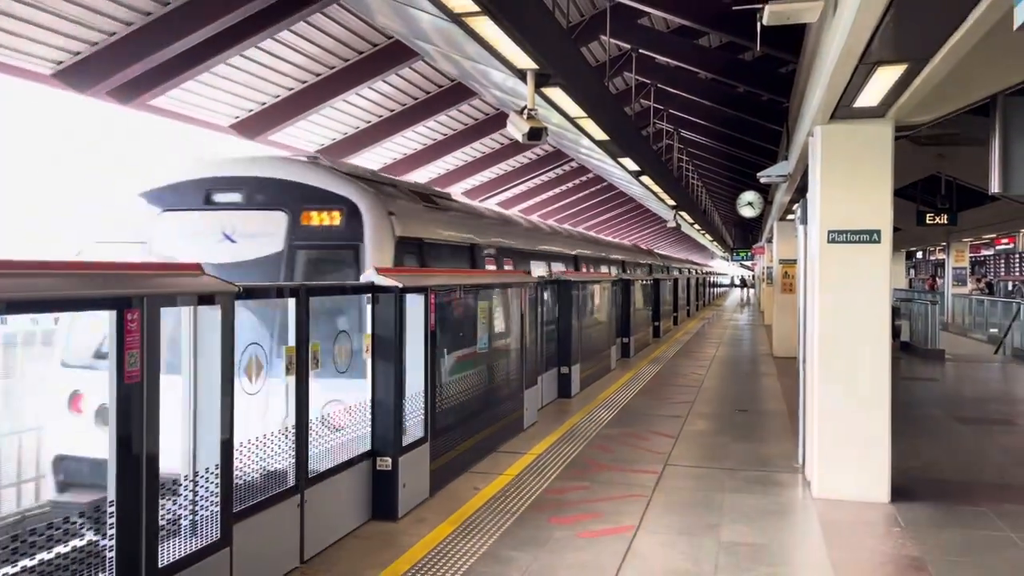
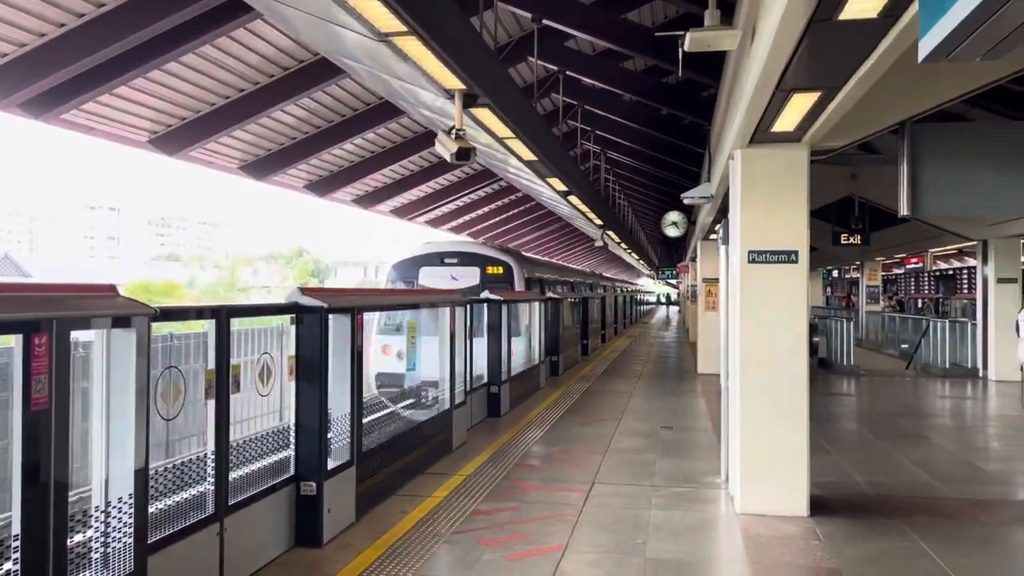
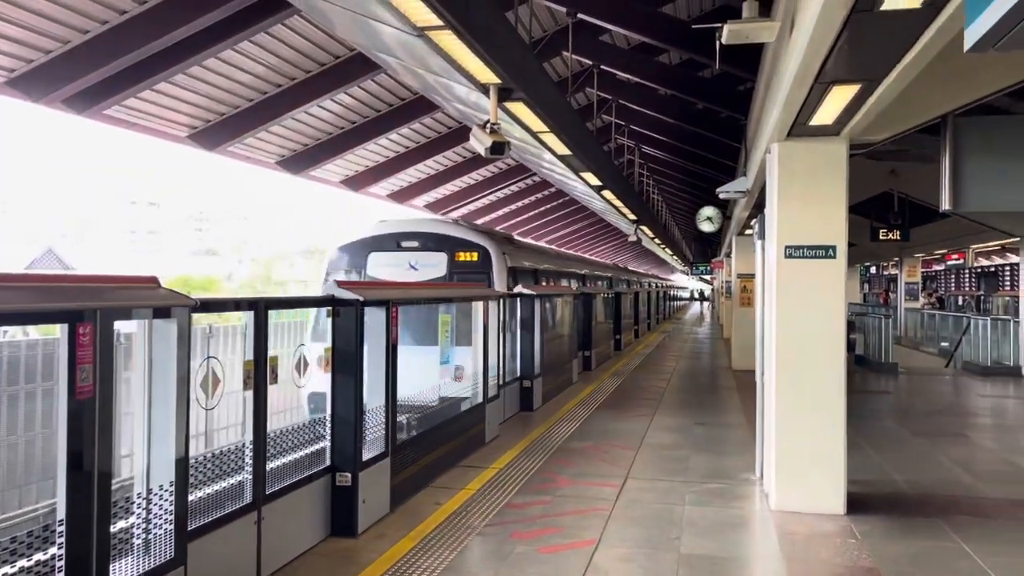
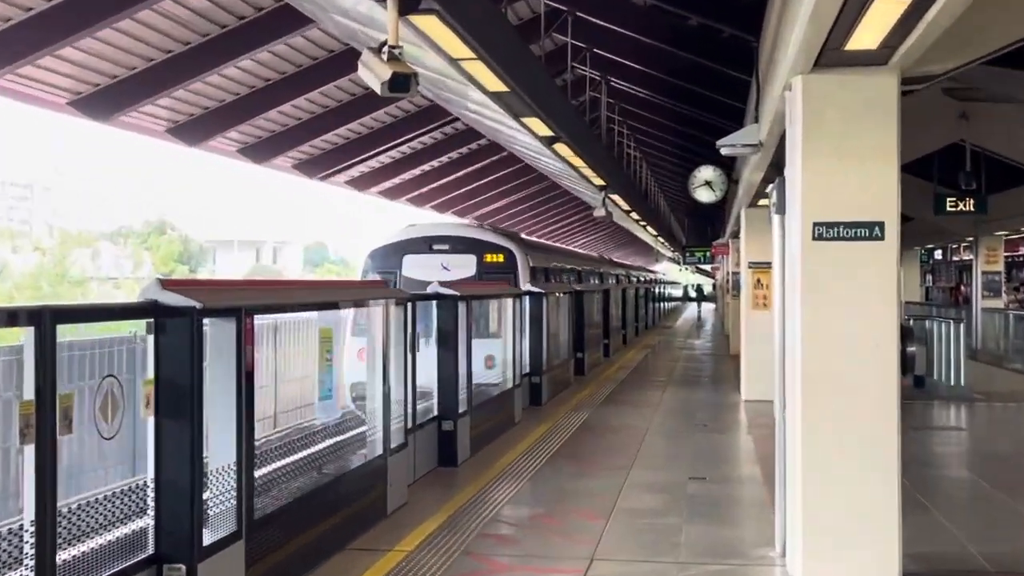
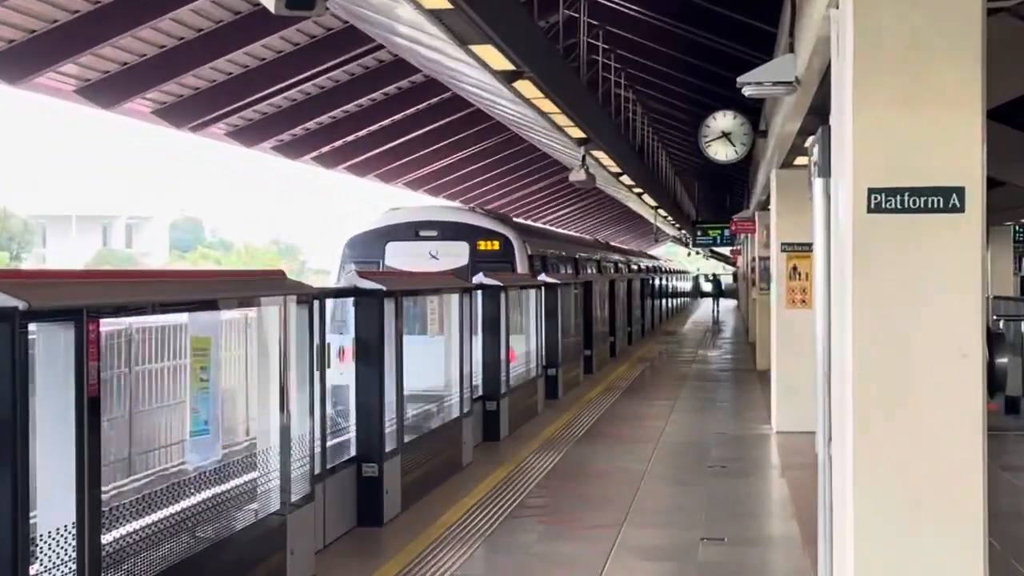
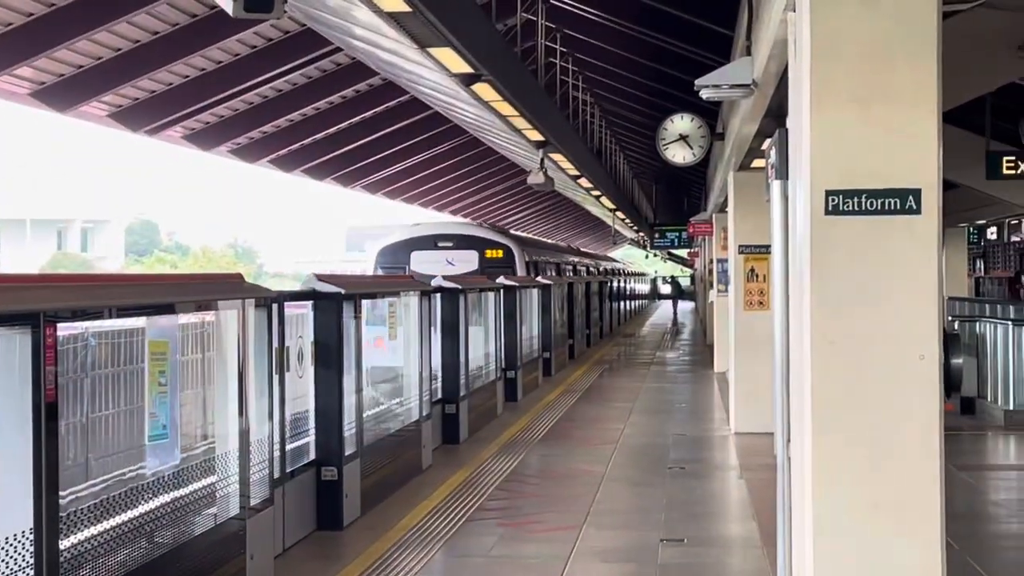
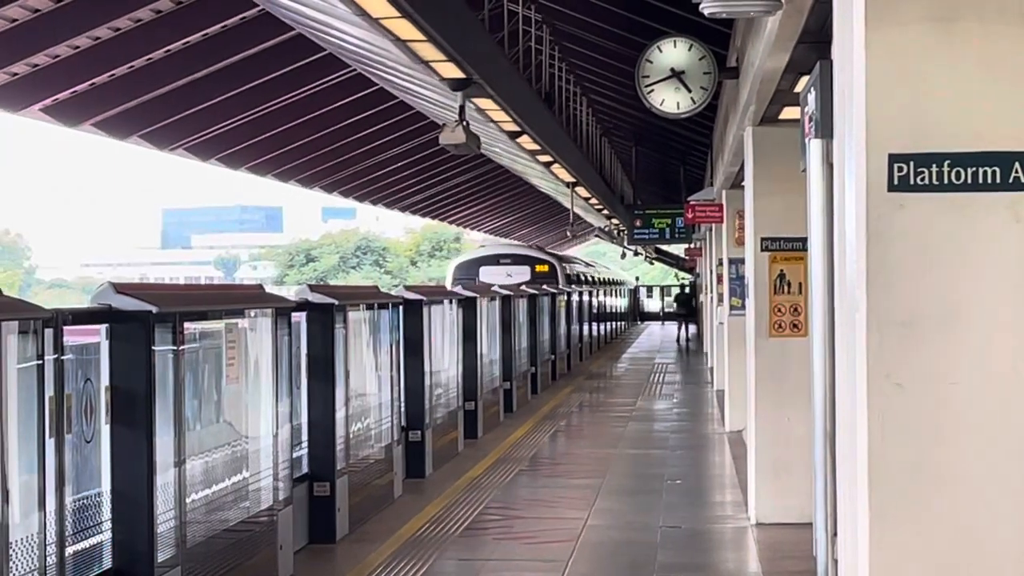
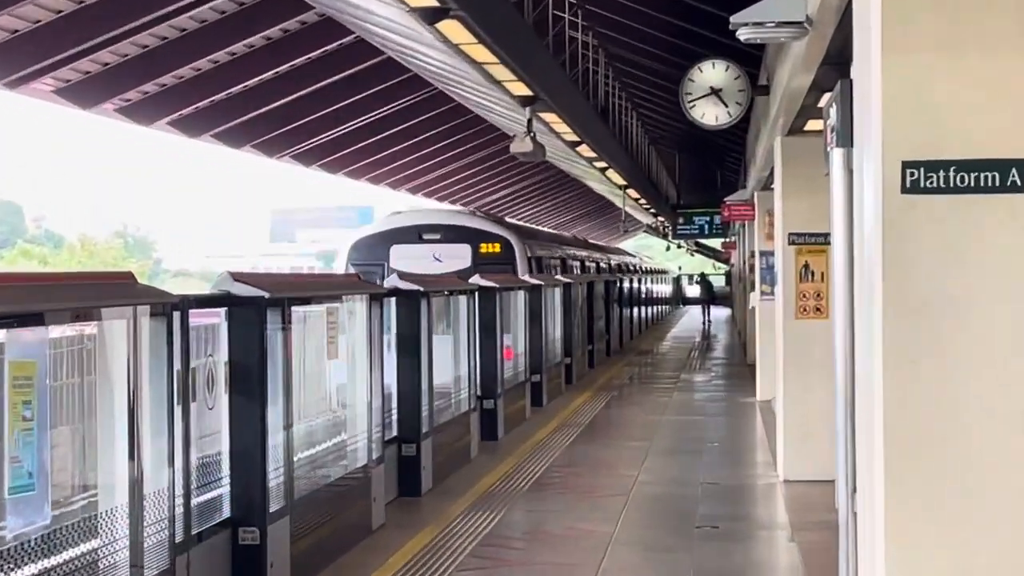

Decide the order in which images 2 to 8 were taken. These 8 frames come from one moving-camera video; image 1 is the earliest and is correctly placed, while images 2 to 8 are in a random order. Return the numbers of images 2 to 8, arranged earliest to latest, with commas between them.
3, 2, 4, 5, 6, 8, 7
